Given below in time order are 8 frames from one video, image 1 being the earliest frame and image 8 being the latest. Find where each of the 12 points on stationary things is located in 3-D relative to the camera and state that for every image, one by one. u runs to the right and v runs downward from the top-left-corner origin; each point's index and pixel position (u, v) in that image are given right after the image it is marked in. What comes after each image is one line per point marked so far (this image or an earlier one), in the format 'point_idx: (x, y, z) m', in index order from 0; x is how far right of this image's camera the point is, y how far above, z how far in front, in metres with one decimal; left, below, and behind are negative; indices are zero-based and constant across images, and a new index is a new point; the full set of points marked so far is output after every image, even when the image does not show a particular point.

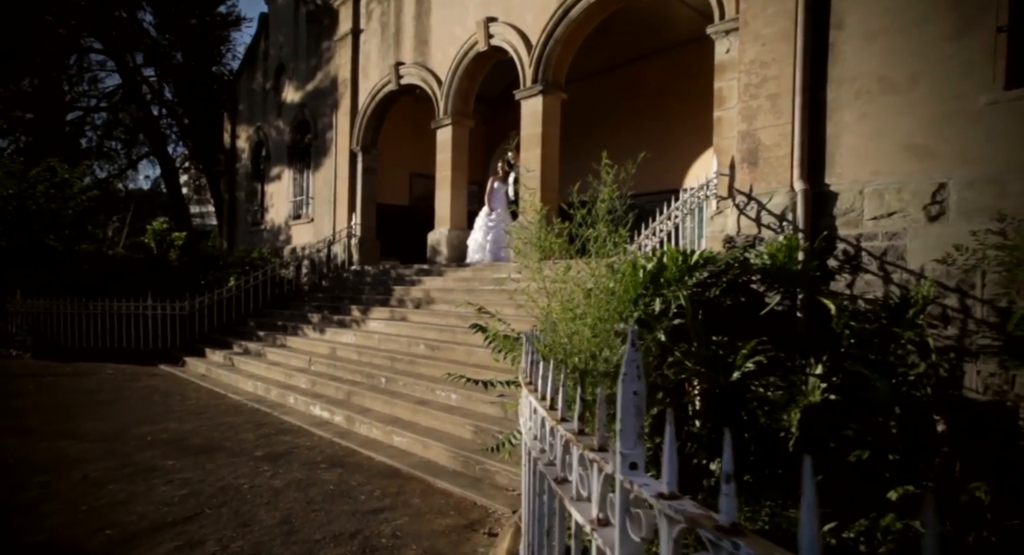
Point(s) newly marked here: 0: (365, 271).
0: (-2.9, +0.1, +11.8) m
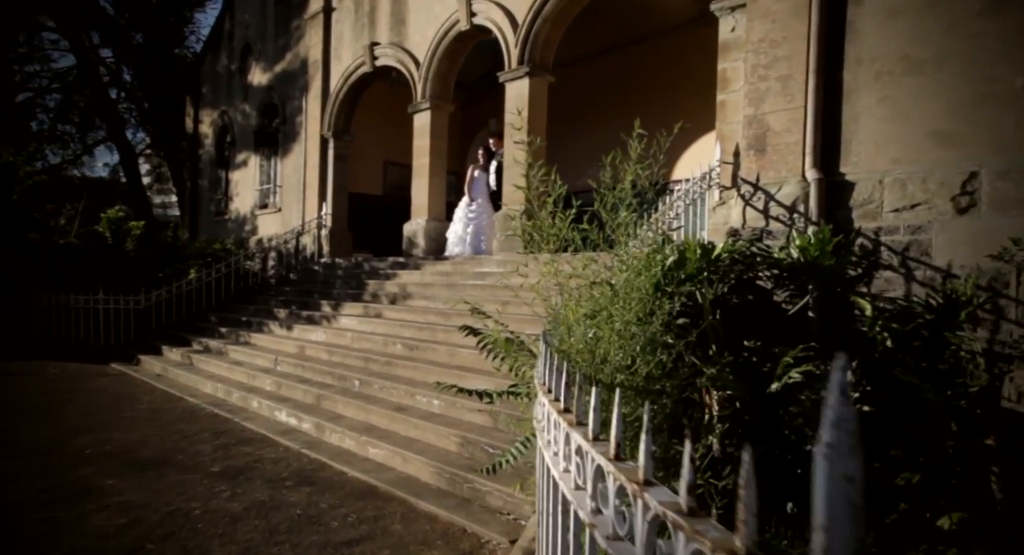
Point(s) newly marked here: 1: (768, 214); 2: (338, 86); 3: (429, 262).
0: (-3.2, +0.3, +11.2) m
1: (+2.4, +0.6, +5.6) m
2: (-3.5, +3.9, +12.4) m
3: (-1.3, +0.2, +9.2) m
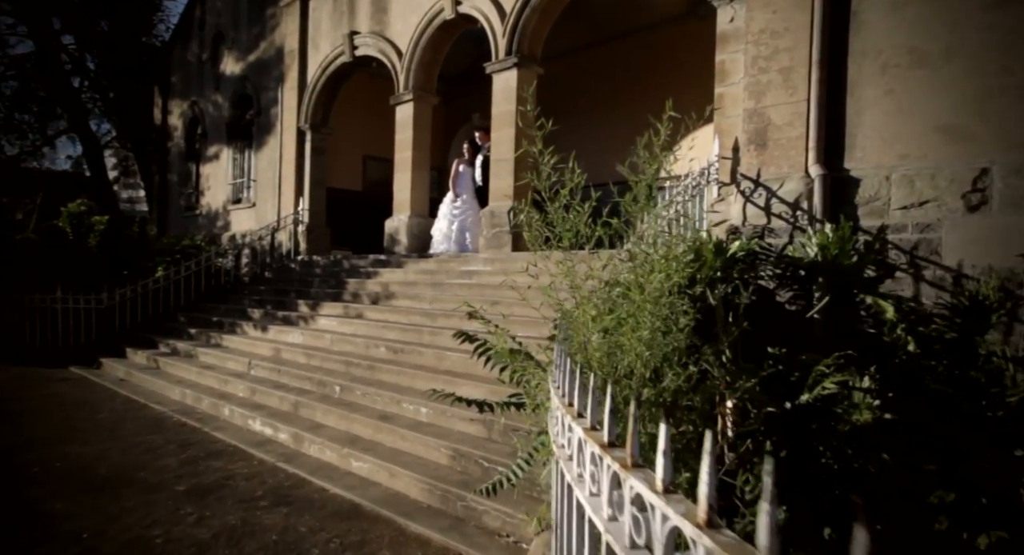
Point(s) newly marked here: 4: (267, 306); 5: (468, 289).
0: (-3.5, +0.3, +10.7) m
1: (+2.3, +0.6, +5.4) m
2: (-3.9, +4.0, +11.9) m
3: (-1.5, +0.2, +8.9) m
4: (-3.8, -0.4, +9.4) m
5: (-0.5, -0.1, +7.1) m
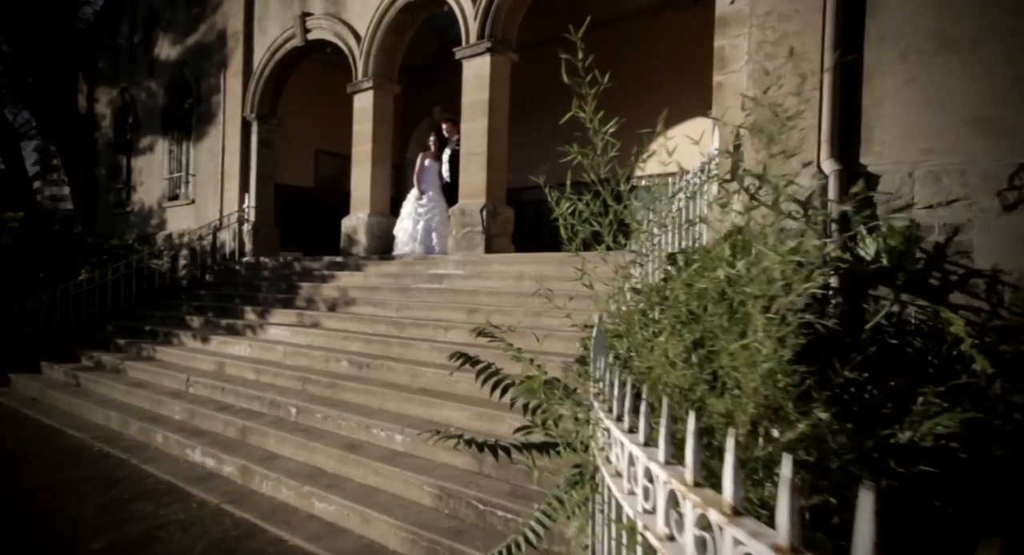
0: (-4.0, +0.2, +9.8) m
1: (+2.2, +0.6, +5.0) m
2: (-4.5, +3.9, +10.9) m
3: (-1.9, +0.2, +8.1) m
4: (-4.2, -0.5, +8.4) m
5: (-0.8, -0.2, +6.4) m
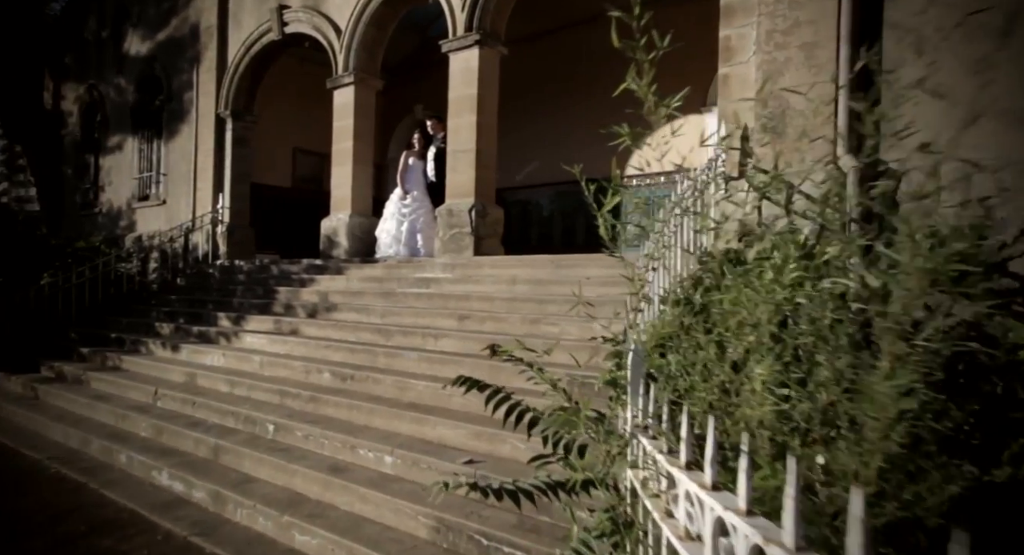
0: (-4.2, +0.2, +9.3) m
1: (+2.2, +0.5, +4.7) m
2: (-4.7, +3.8, +10.4) m
3: (-2.0, +0.2, +7.7) m
4: (-4.4, -0.6, +7.9) m
5: (-0.8, -0.2, +6.0) m
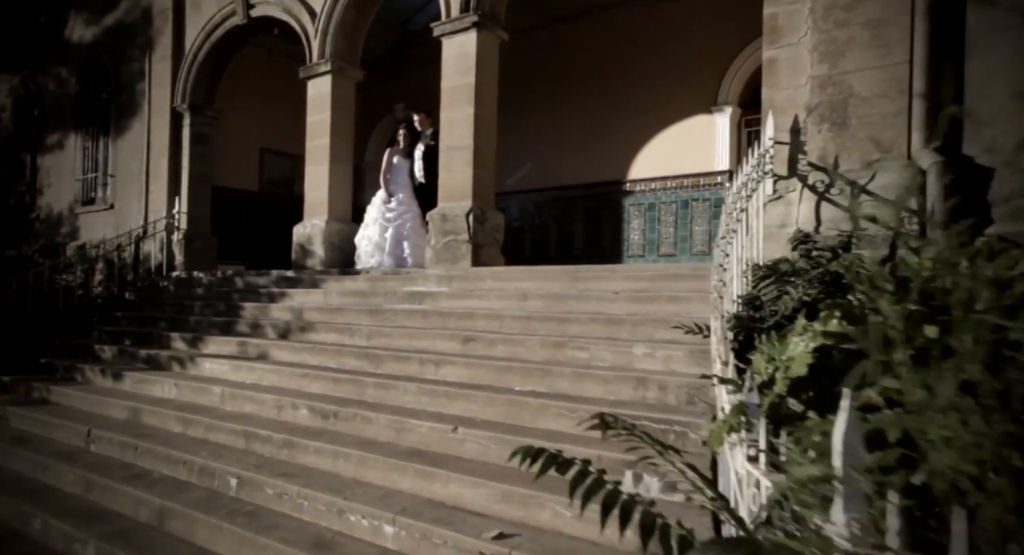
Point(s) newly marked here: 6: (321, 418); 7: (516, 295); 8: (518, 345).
0: (-4.3, 0.0, +8.2) m
1: (+2.3, +0.4, +4.0) m
2: (-4.9, +3.6, +9.4) m
3: (-2.0, 0.0, +6.7) m
4: (-4.4, -0.7, +6.9) m
5: (-0.8, -0.3, +5.2) m
6: (-1.3, -1.0, +4.2) m
7: (0.0, -0.1, +5.0) m
8: (0.0, -0.5, +4.3) m
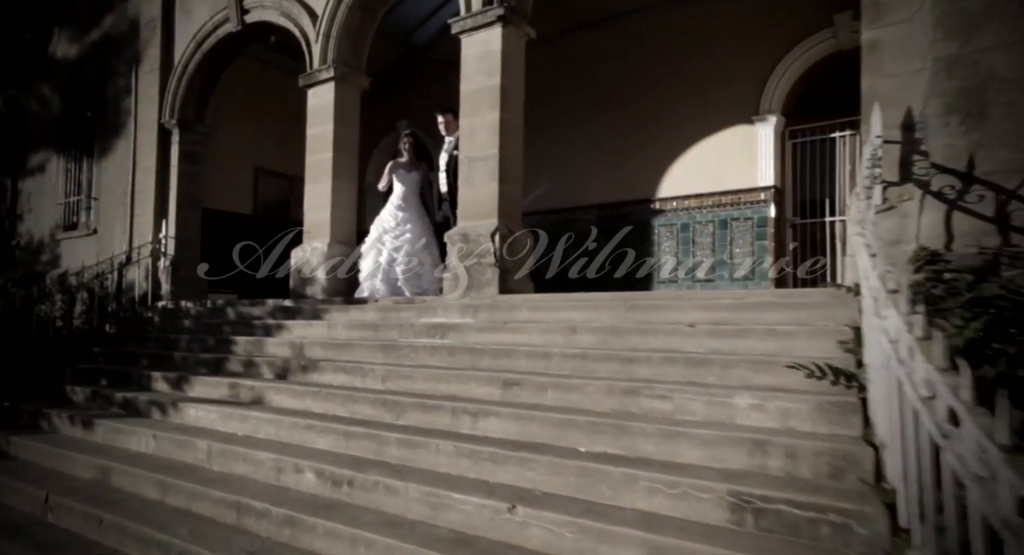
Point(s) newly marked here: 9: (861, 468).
0: (-4.0, -0.4, +7.4) m
1: (+2.6, +0.3, +3.2) m
2: (-4.6, +3.2, +8.7) m
3: (-1.7, -0.3, +5.9) m
4: (-4.1, -1.0, +6.0) m
5: (-0.5, -0.6, +4.3) m
6: (-1.0, -1.1, +3.3) m
7: (+0.3, -0.3, +4.2) m
8: (+0.4, -0.6, +3.5) m
9: (+1.3, -0.7, +2.4) m
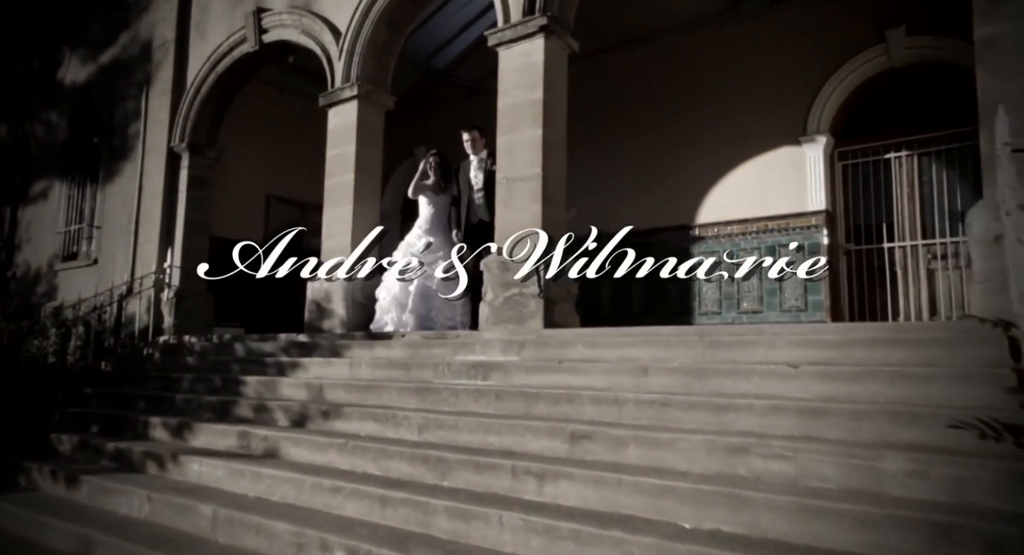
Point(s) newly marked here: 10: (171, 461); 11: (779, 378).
0: (-3.7, -0.8, +6.8) m
1: (+3.0, +0.2, +2.6) m
2: (-4.3, +2.8, +8.3) m
3: (-1.3, -0.6, +5.3) m
4: (-3.7, -1.3, +5.4) m
5: (-0.1, -0.8, +3.7) m
6: (-0.6, -1.3, +2.7) m
7: (+0.7, -0.5, +3.6) m
8: (+0.7, -0.8, +2.9) m
9: (+1.7, -0.8, +1.7) m
10: (-2.4, -1.3, +4.2) m
11: (+1.4, -0.5, +3.1) m
